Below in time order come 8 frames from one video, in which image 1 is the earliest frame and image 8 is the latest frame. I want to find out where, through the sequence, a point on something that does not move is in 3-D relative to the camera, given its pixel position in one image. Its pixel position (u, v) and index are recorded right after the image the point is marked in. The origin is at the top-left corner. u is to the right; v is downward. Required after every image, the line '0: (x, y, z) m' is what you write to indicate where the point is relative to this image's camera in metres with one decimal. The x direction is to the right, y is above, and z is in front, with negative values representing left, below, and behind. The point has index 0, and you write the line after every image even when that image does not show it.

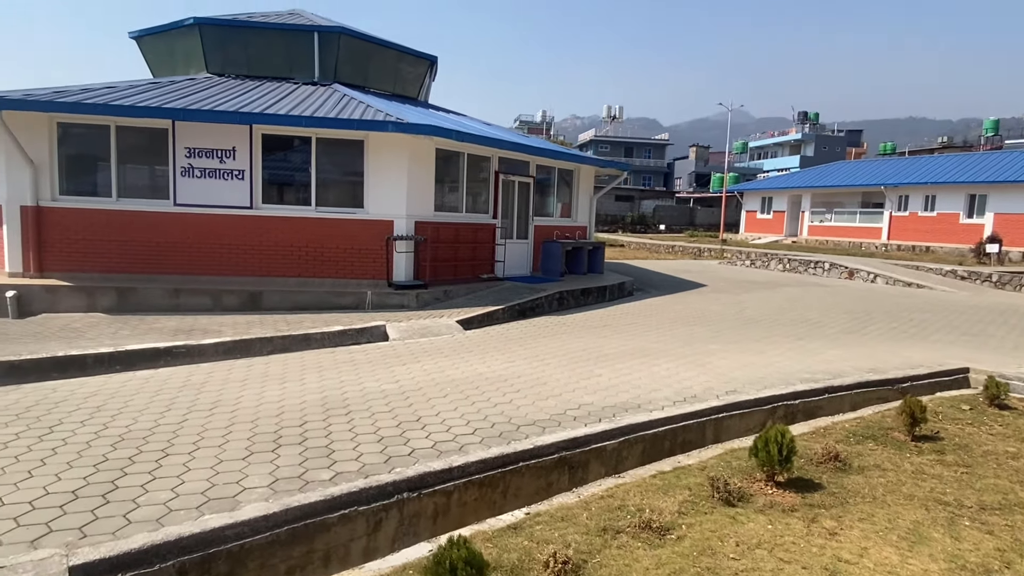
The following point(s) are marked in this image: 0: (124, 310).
0: (-5.9, -0.3, +9.9) m
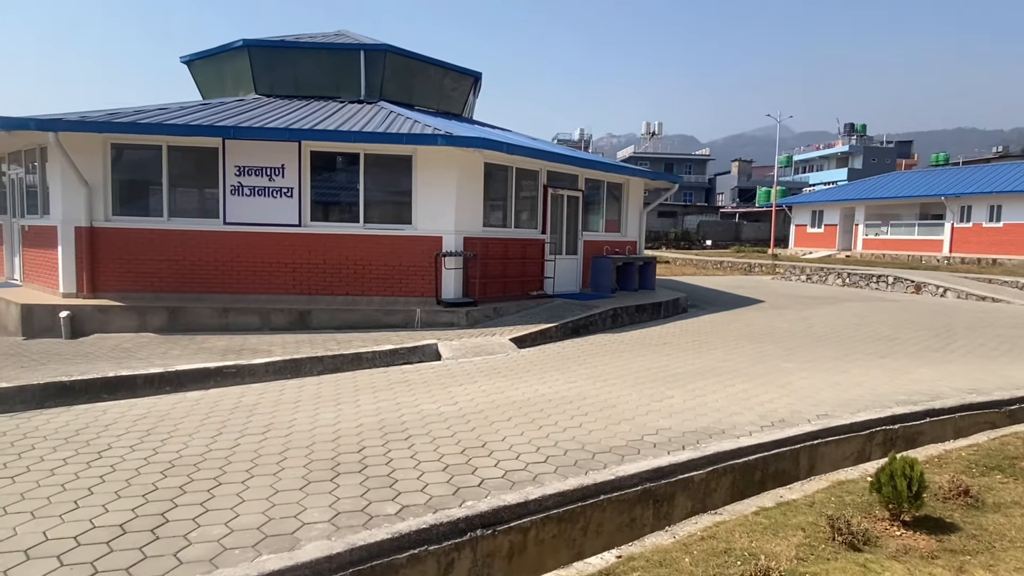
0: (-5.1, -0.6, +9.8) m
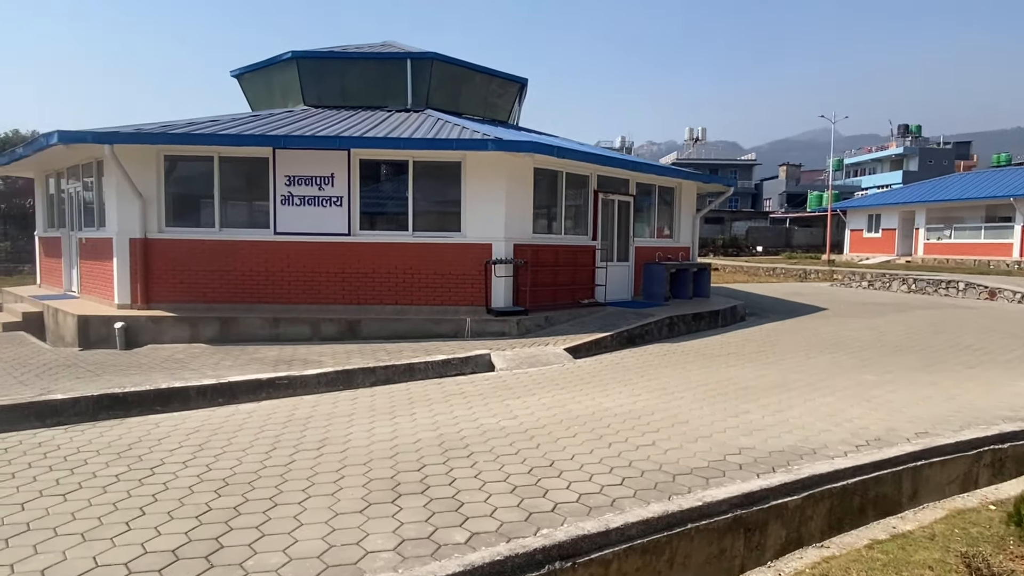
0: (-4.3, -0.8, +9.8) m
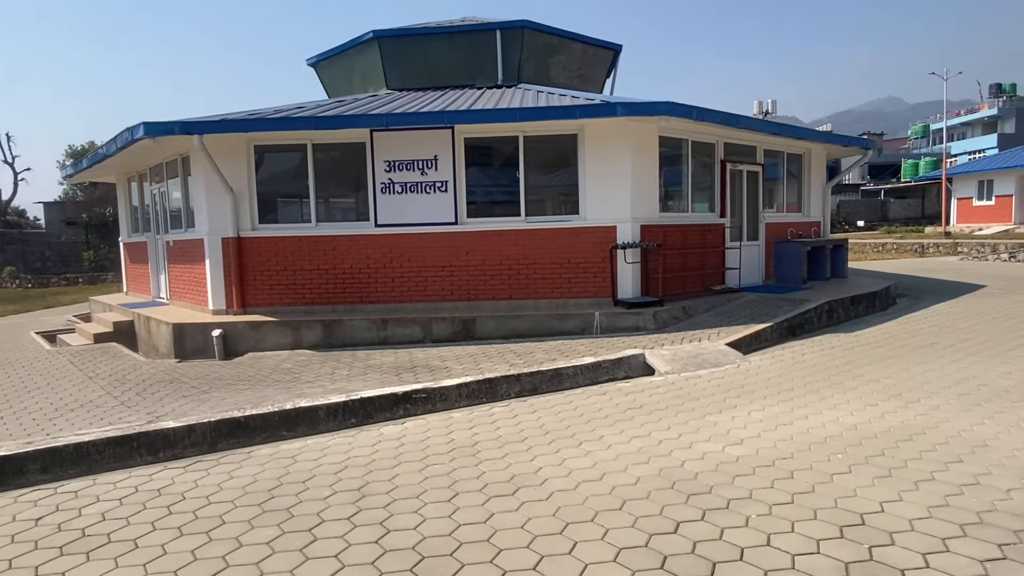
0: (-2.5, -0.8, +8.8) m
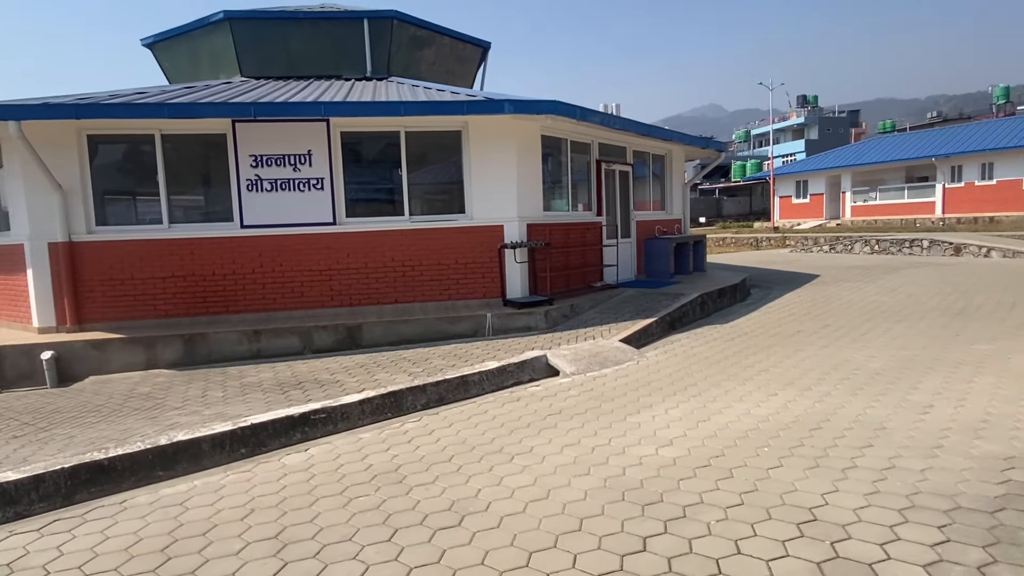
0: (-3.9, -0.9, +7.8) m
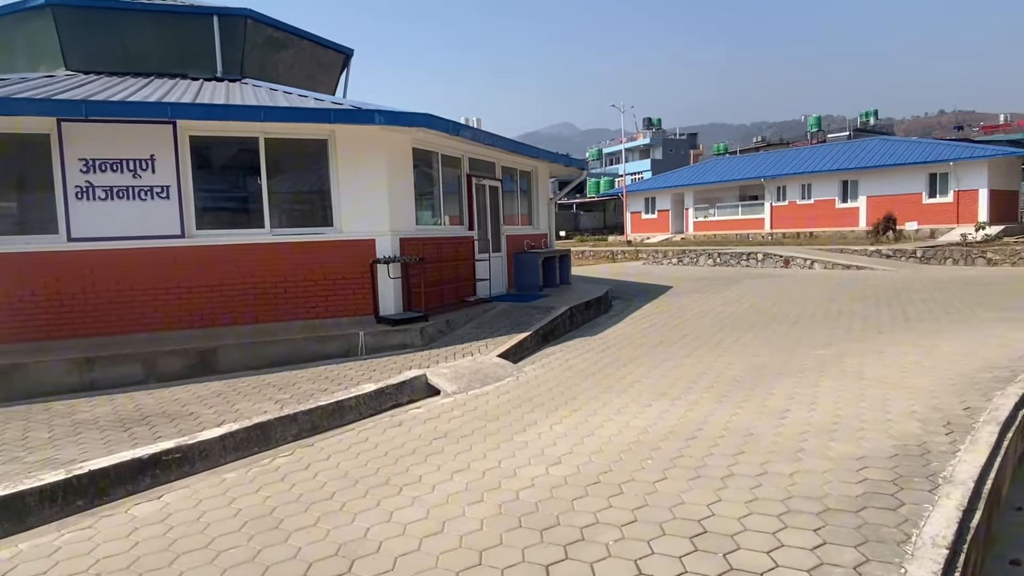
0: (-5.2, -1.1, +6.7) m
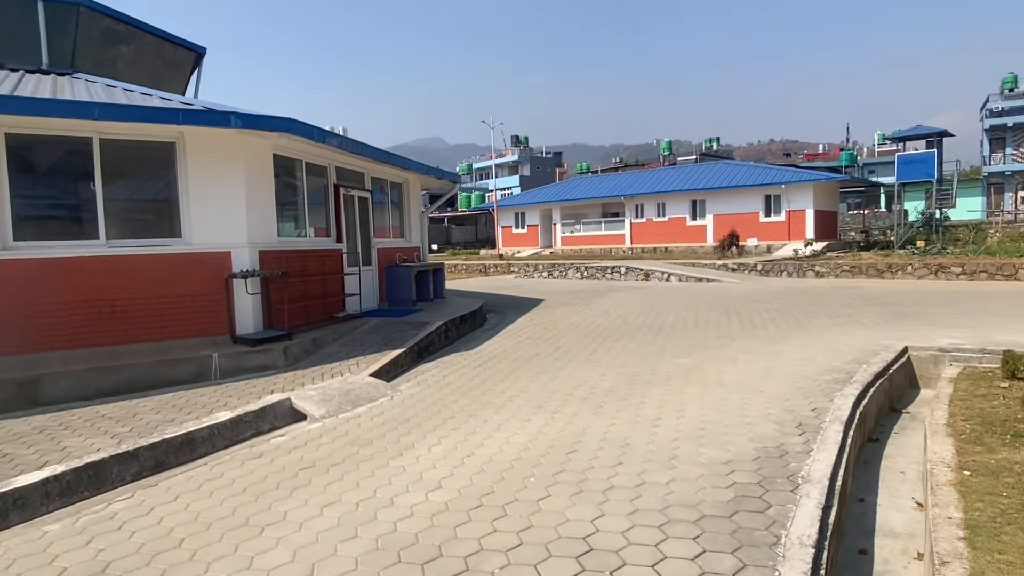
0: (-6.4, -1.3, +5.4) m
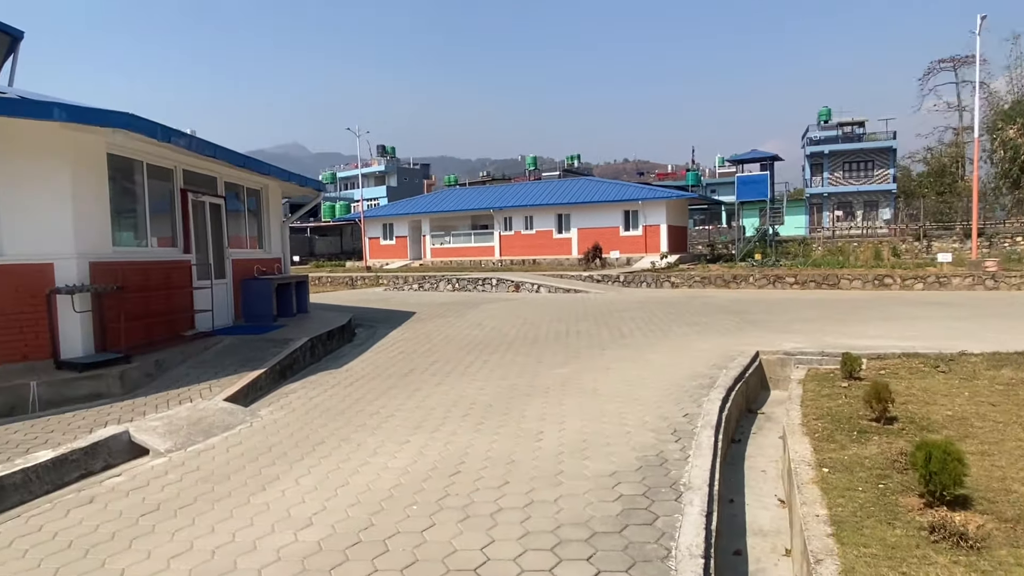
0: (-7.2, -1.5, +3.7) m
